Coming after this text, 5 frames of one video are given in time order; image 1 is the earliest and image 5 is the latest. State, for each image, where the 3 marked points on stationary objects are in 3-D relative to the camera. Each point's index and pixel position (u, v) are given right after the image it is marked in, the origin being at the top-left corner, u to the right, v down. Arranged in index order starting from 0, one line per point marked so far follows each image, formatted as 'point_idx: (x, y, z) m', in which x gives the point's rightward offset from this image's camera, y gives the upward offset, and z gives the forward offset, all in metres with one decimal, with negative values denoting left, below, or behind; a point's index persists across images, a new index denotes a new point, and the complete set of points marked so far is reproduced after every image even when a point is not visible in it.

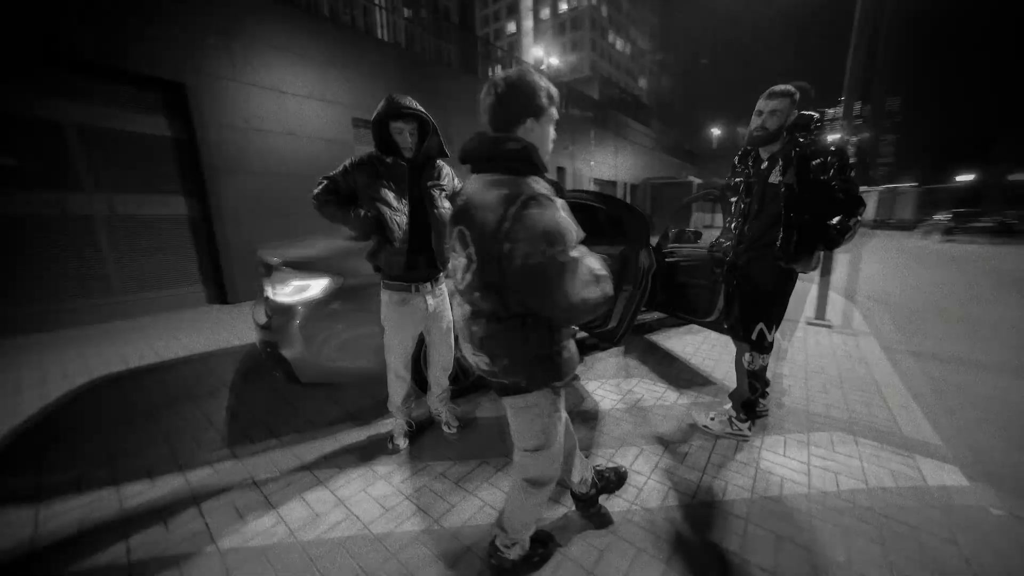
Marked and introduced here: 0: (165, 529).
0: (-2.1, -1.4, +2.1) m
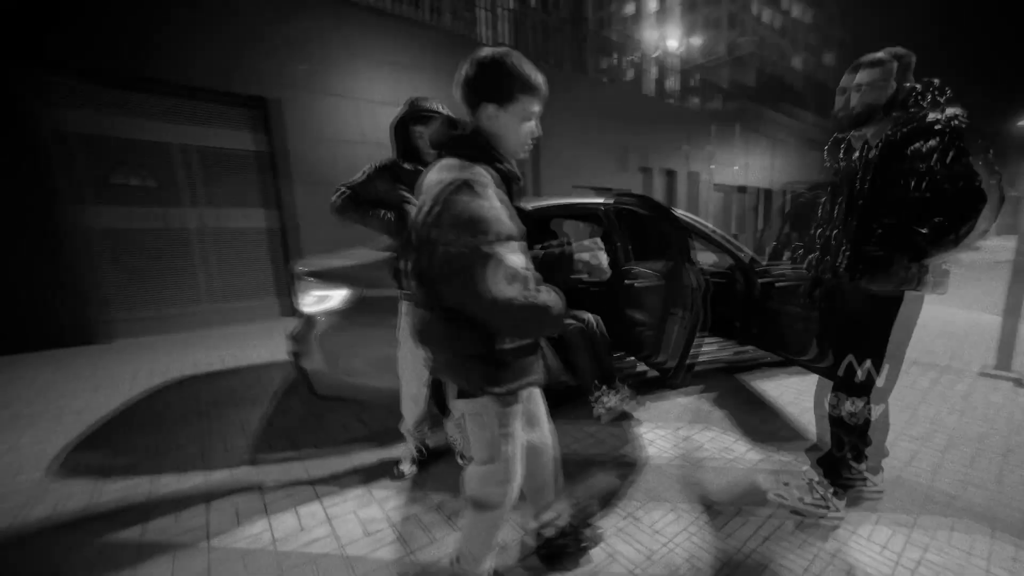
0: (-2.1, -1.5, +2.3) m
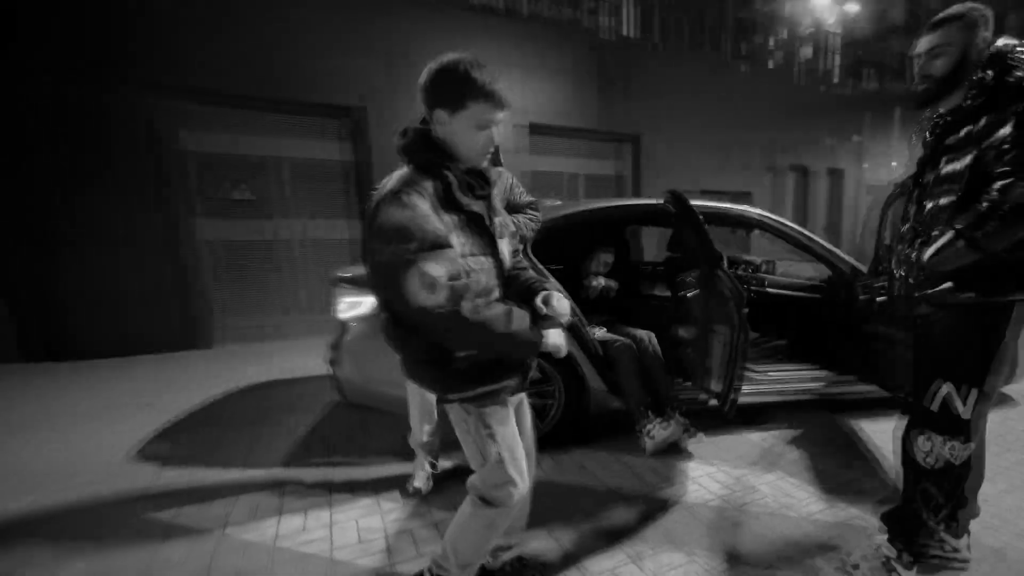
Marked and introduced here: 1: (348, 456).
0: (-2.1, -1.5, +2.6) m
1: (-1.4, -1.5, +3.3) m
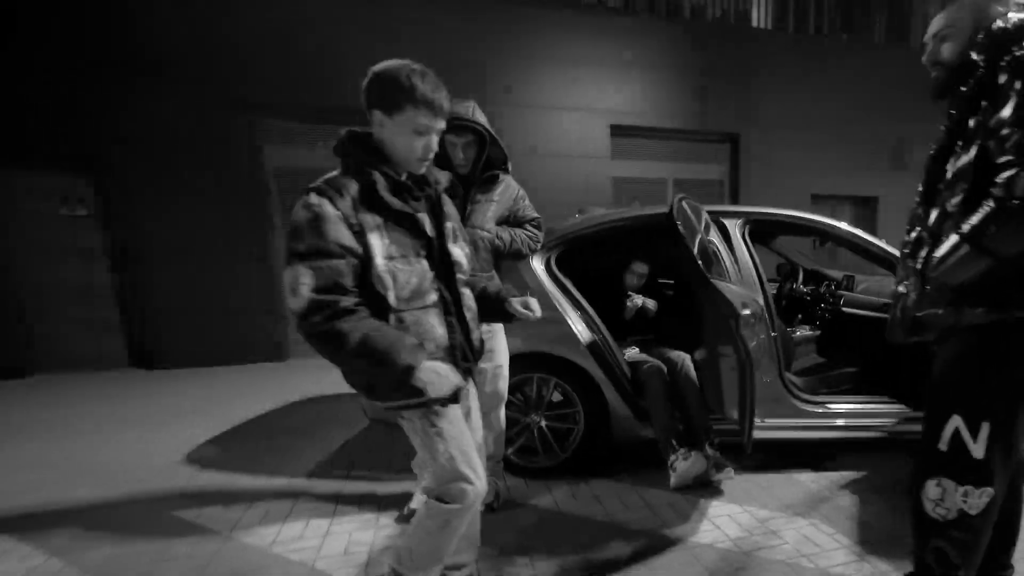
0: (-2.2, -1.7, +2.8) m
1: (-1.4, -1.7, +3.4) m
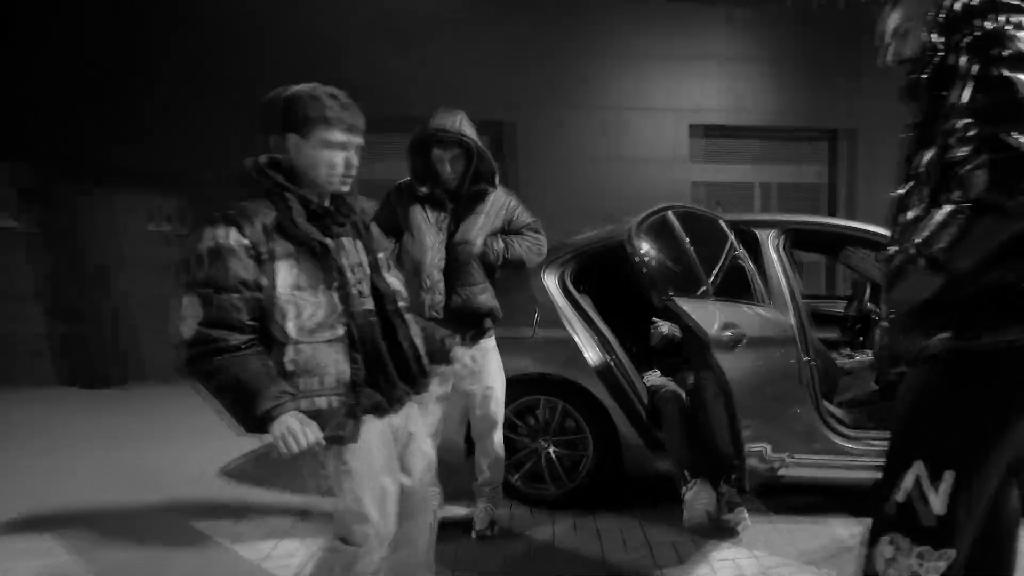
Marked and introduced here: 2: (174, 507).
0: (-2.3, -1.9, +3.0) m
1: (-1.4, -1.9, +3.5) m
2: (-2.8, -1.9, +3.3) m
